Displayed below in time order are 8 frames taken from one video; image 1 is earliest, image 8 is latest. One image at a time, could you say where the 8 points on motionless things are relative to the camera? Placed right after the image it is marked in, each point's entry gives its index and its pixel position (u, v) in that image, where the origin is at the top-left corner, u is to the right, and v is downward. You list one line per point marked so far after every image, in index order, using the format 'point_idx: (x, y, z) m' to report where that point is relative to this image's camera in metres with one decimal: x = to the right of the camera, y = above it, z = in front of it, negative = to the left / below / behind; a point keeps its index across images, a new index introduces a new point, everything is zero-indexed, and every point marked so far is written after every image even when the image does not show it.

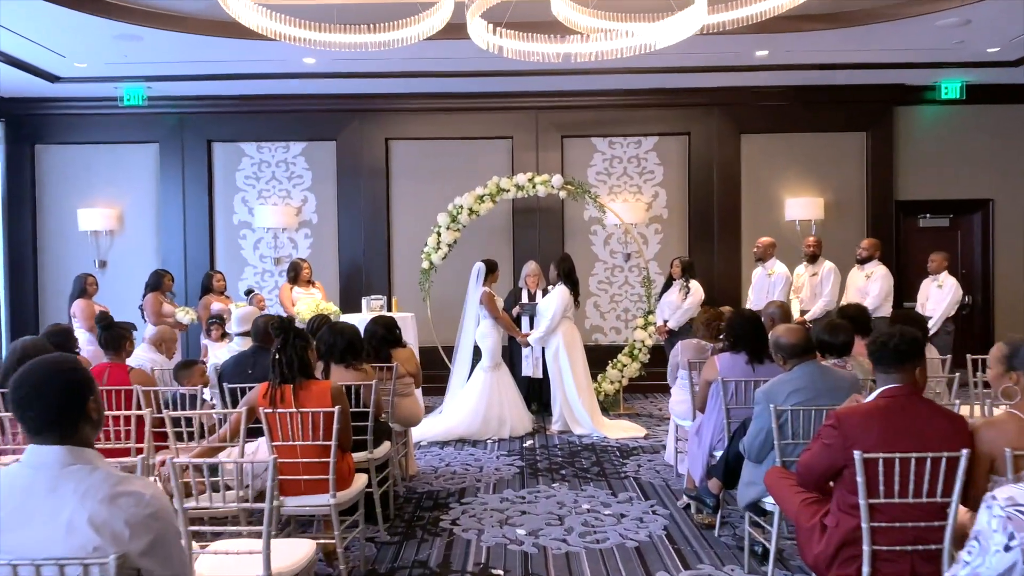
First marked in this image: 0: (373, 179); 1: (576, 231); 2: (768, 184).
0: (-1.4, +1.1, +8.3) m
1: (+0.6, +0.6, +8.3) m
2: (+2.6, +1.0, +8.4) m
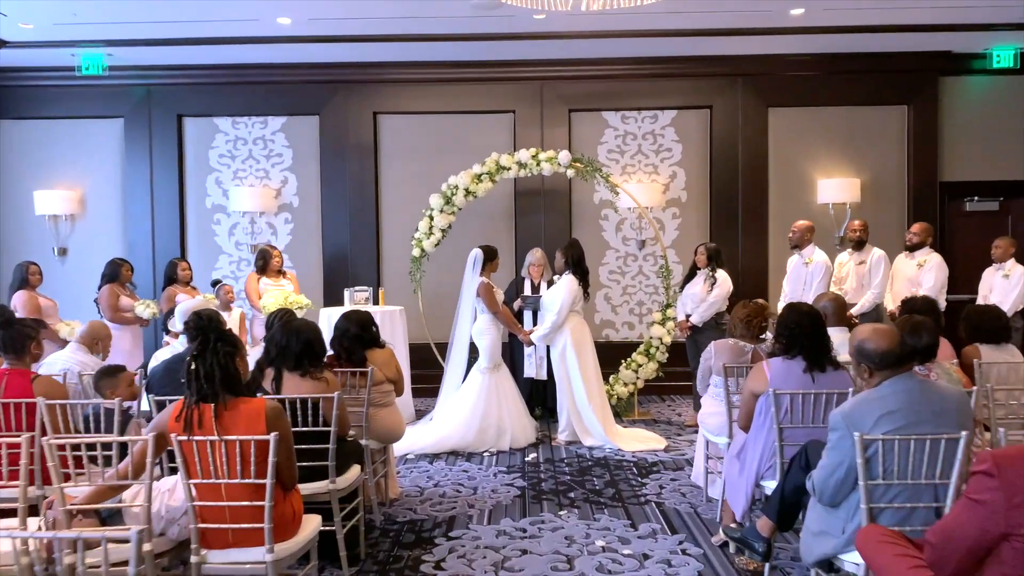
0: (-1.4, +1.2, +7.5) m
1: (+0.7, +0.7, +7.4) m
2: (+2.6, +1.1, +7.6) m
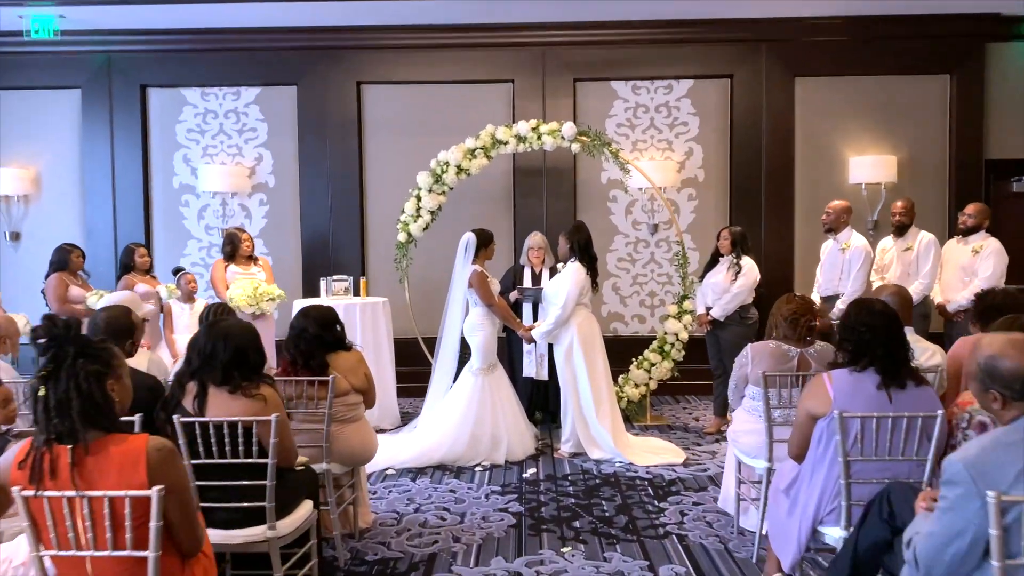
0: (-1.4, +1.3, +6.8) m
1: (+0.6, +0.7, +6.7) m
2: (+2.6, +1.2, +6.8) m
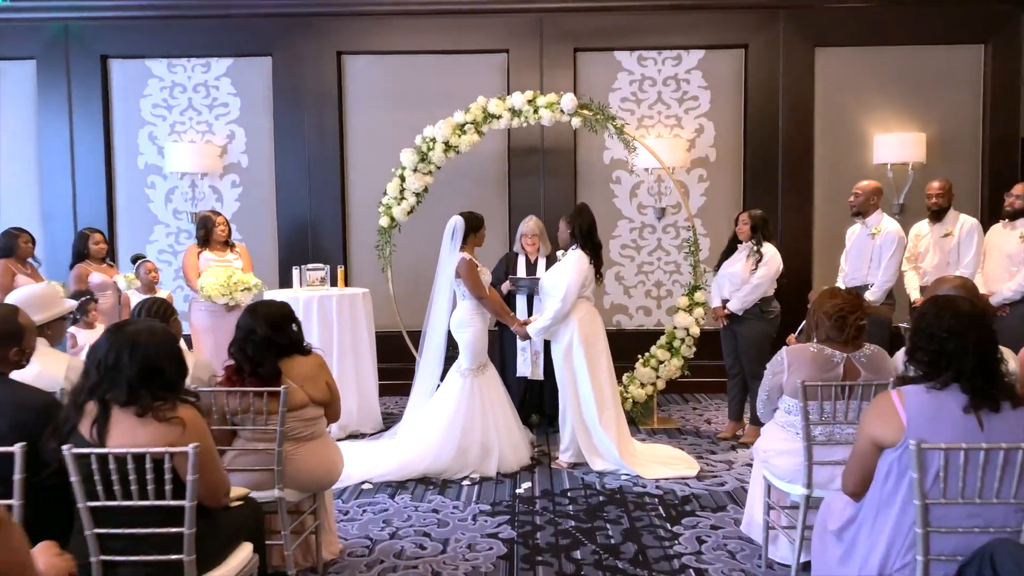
0: (-1.4, +1.3, +6.2) m
1: (+0.6, +0.8, +6.2) m
2: (+2.5, +1.3, +6.3) m
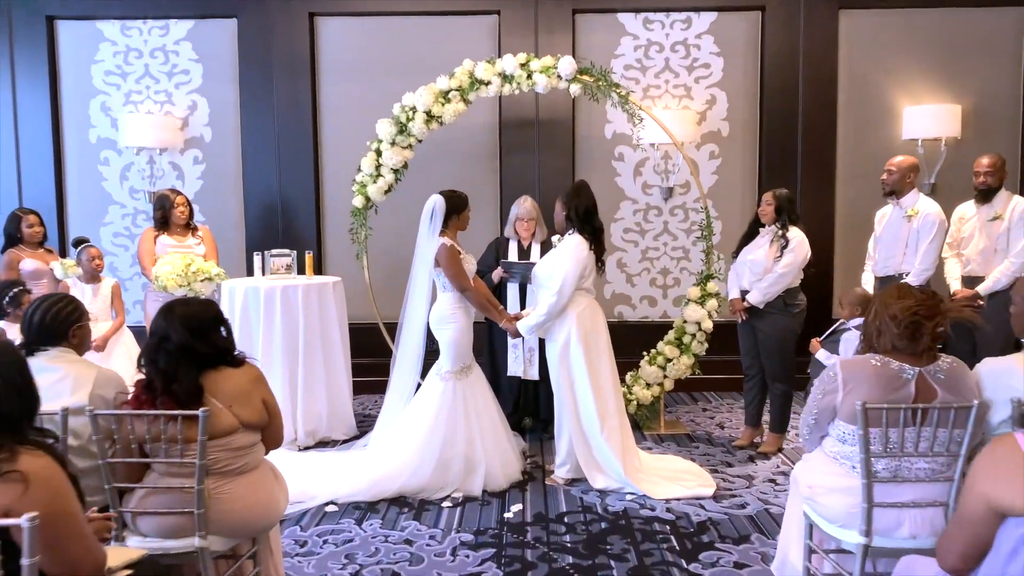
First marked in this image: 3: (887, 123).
0: (-1.5, +1.4, +5.6) m
1: (+0.5, +0.9, +5.6) m
2: (+2.5, +1.4, +5.7) m
3: (+2.5, +1.1, +5.7) m
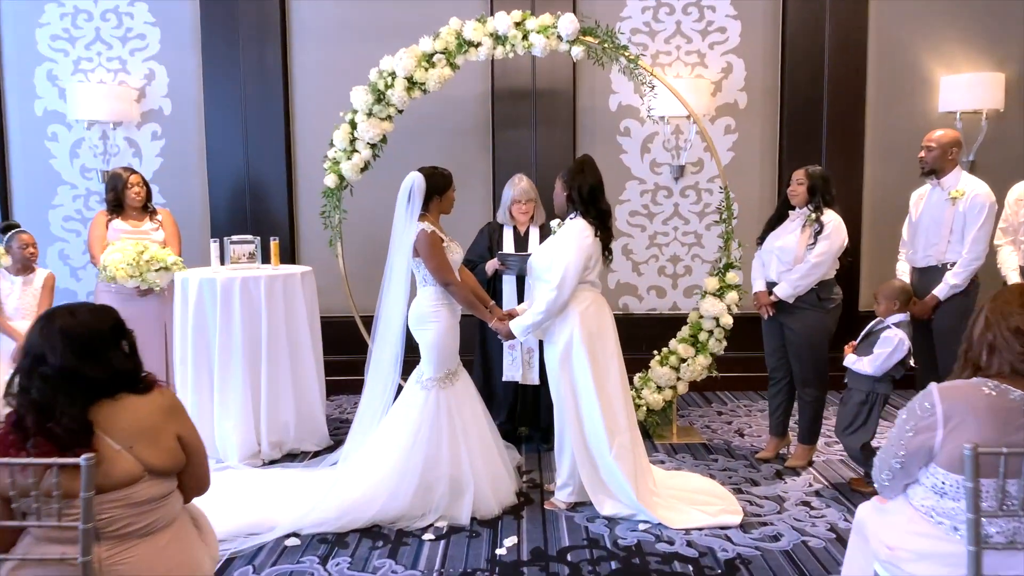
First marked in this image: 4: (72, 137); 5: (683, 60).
0: (-1.5, +1.5, +5.0) m
1: (+0.5, +1.0, +5.0) m
2: (+2.4, +1.4, +5.1) m
3: (+2.5, +1.2, +5.1) m
4: (-2.7, +0.9, +5.2) m
5: (+1.0, +1.4, +5.1) m
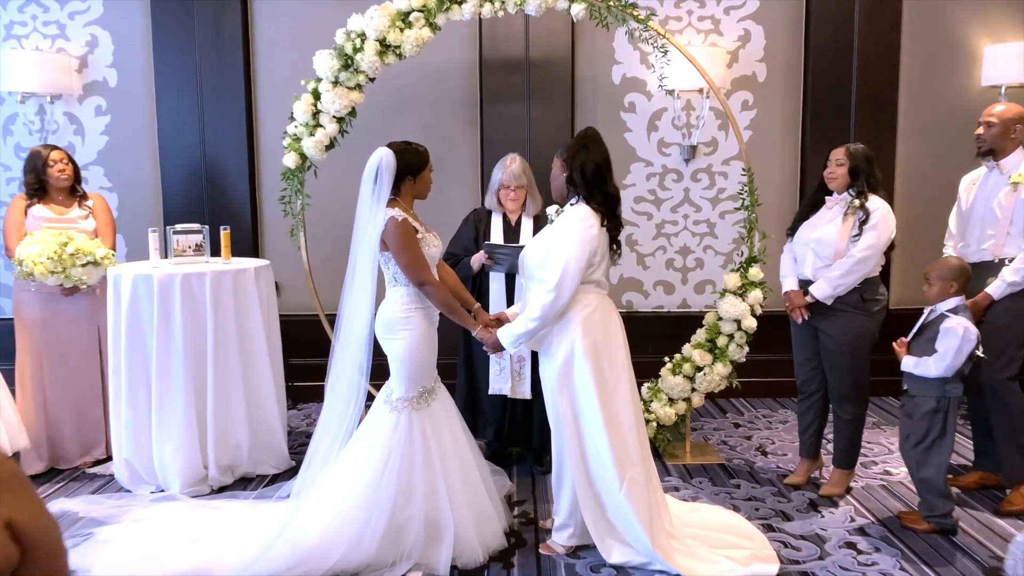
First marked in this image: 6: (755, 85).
0: (-1.6, +1.5, +4.4) m
1: (+0.5, +1.0, +4.4) m
2: (+2.4, +1.5, +4.5) m
3: (+2.5, +1.2, +4.6) m
4: (-2.8, +1.0, +4.6) m
5: (+1.0, +1.4, +4.5) m
6: (+1.3, +1.1, +4.6) m
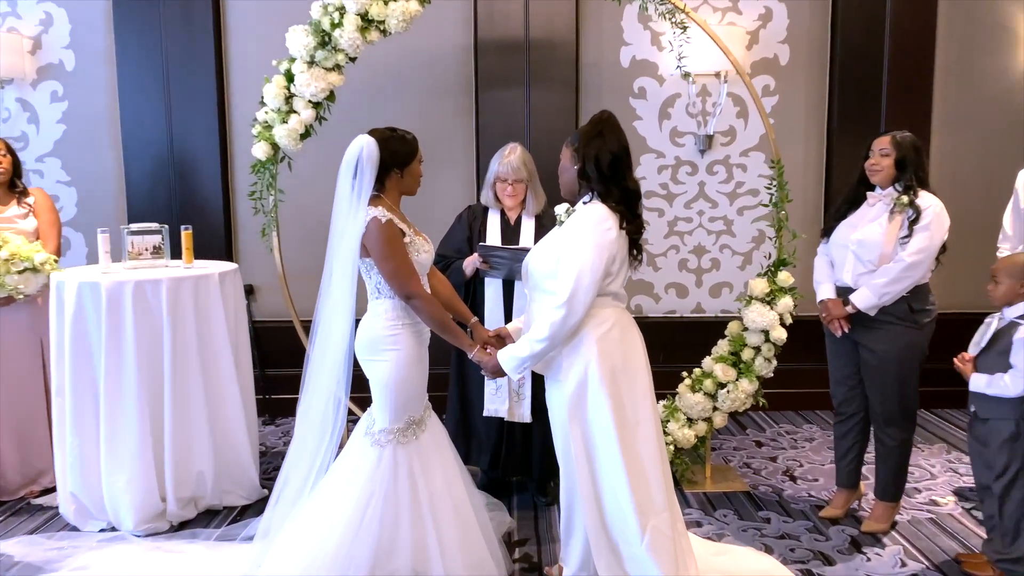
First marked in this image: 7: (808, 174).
0: (-1.6, +1.5, +4.0) m
1: (+0.4, +1.0, +4.0) m
2: (+2.4, +1.5, +4.1) m
3: (+2.4, +1.2, +4.2) m
4: (-2.8, +0.9, +4.1) m
5: (+1.0, +1.4, +4.1) m
6: (+1.3, +1.1, +4.2) m
7: (+1.5, +0.6, +4.2) m
